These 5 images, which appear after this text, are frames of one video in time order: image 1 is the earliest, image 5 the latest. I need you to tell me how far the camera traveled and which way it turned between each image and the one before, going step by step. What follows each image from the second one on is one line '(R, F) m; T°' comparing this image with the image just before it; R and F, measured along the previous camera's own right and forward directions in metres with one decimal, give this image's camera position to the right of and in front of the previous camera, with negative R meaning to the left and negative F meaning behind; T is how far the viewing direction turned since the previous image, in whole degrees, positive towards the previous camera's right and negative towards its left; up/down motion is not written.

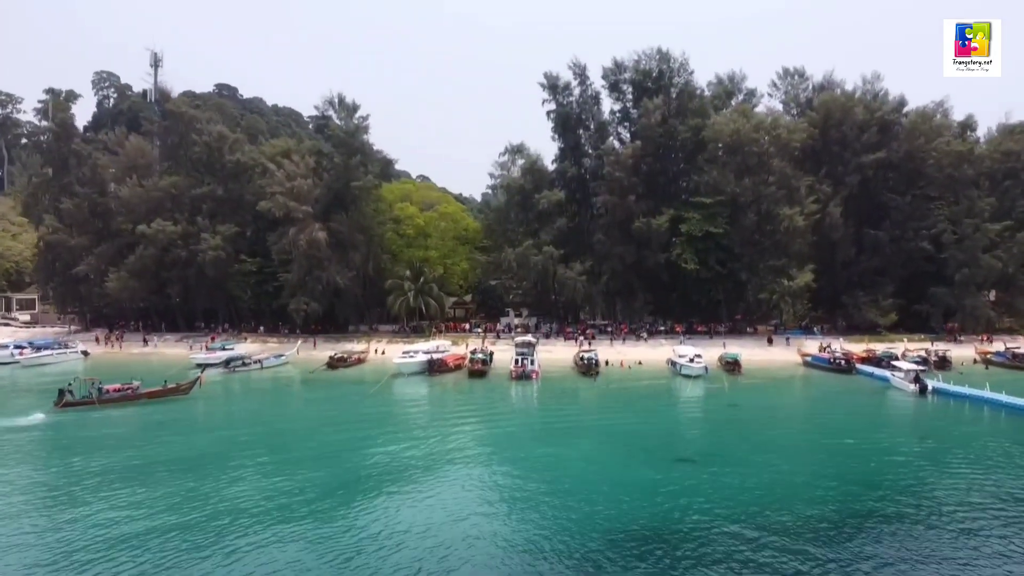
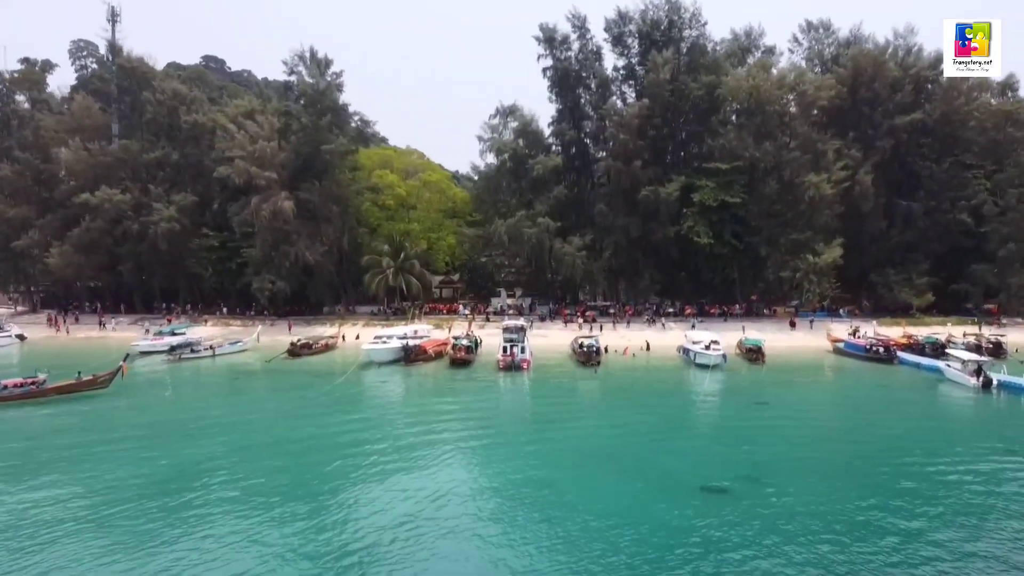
(+0.7, +7.6) m; 0°
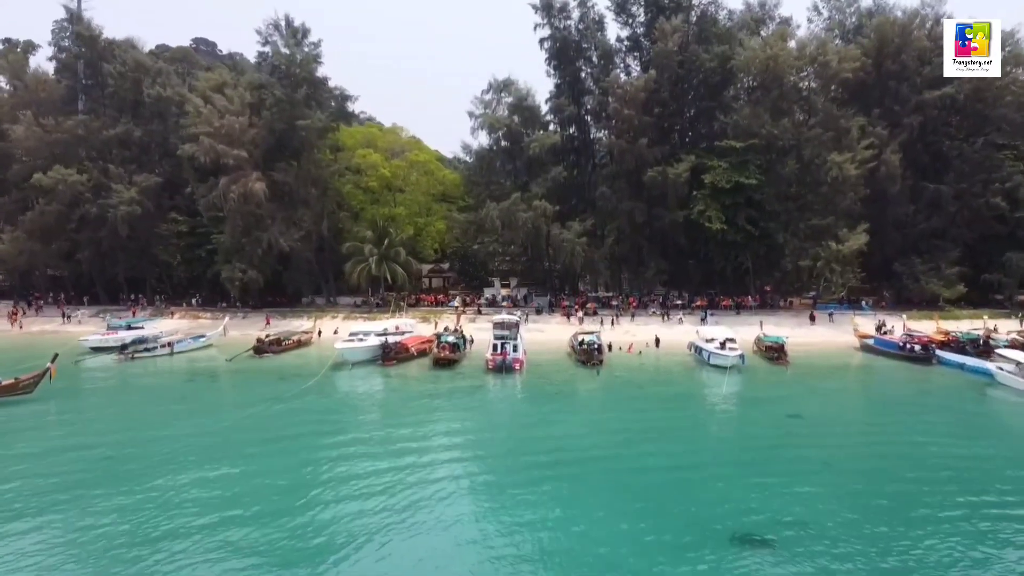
(+0.4, +5.3) m; 0°
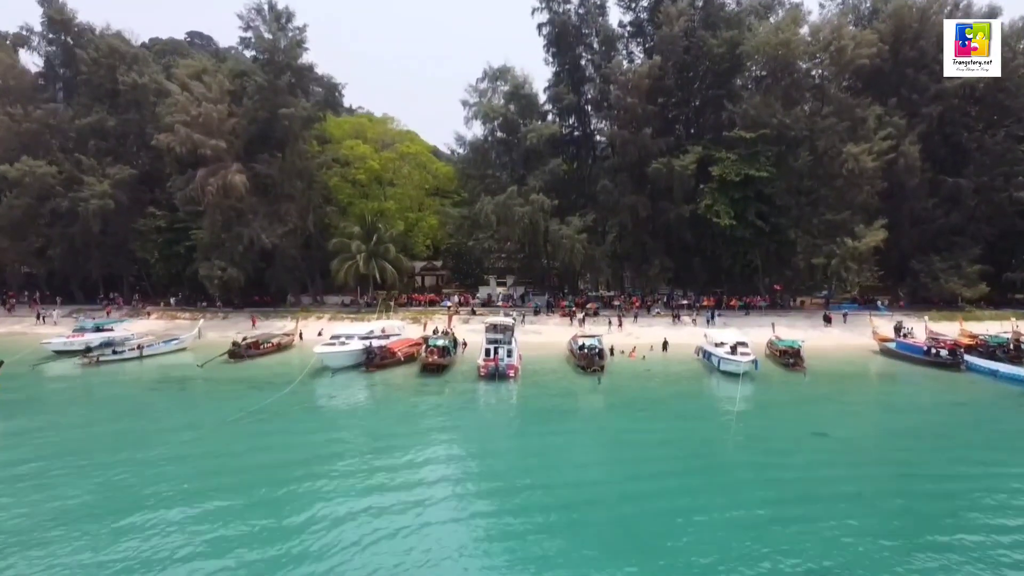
(+0.3, +3.2) m; 0°
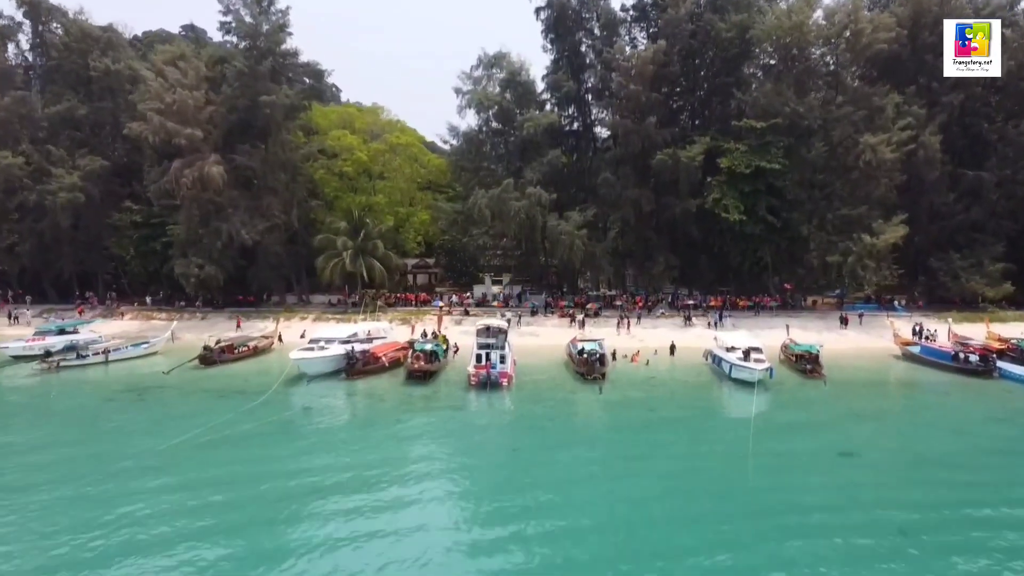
(+0.3, +3.2) m; 0°
